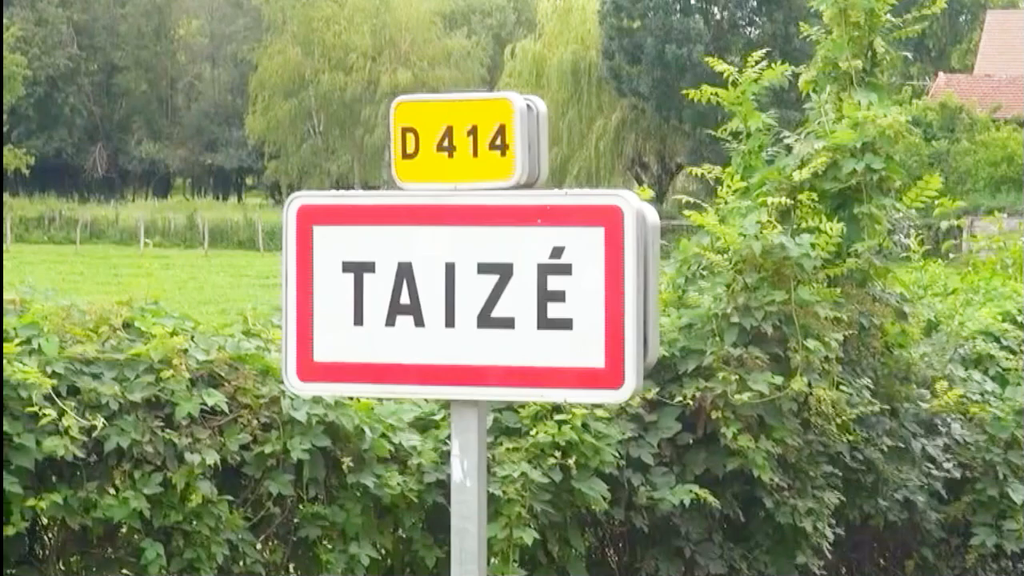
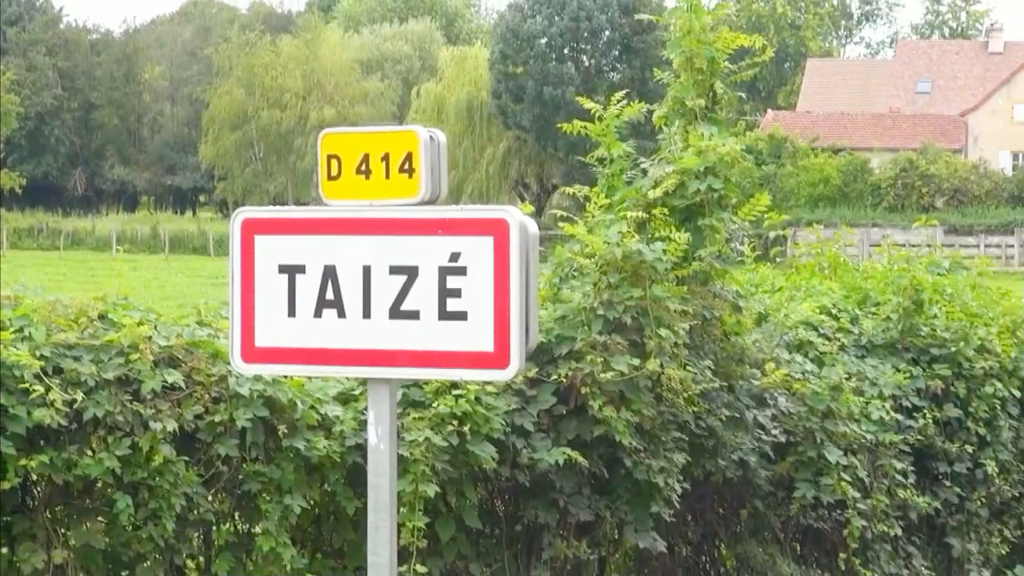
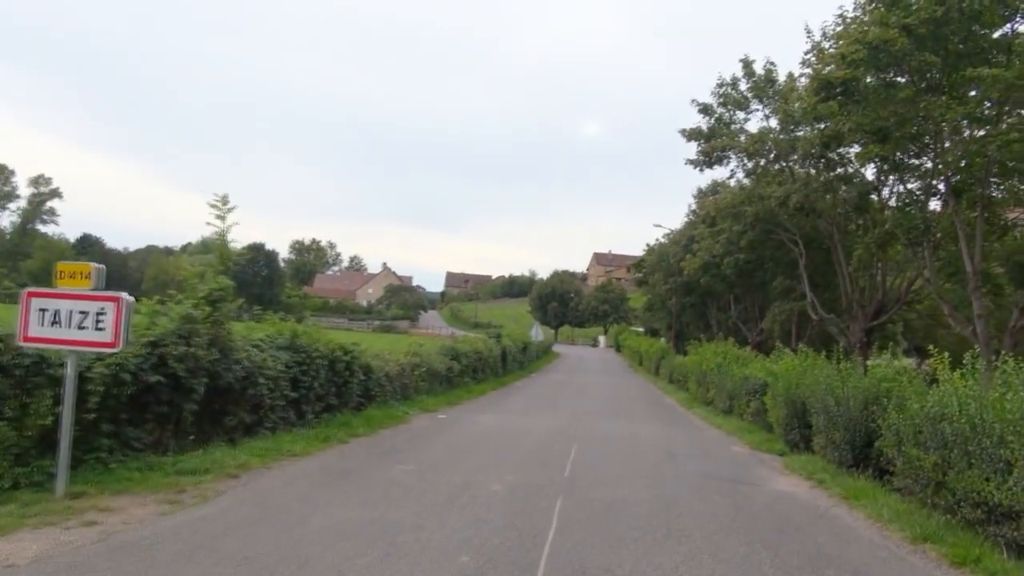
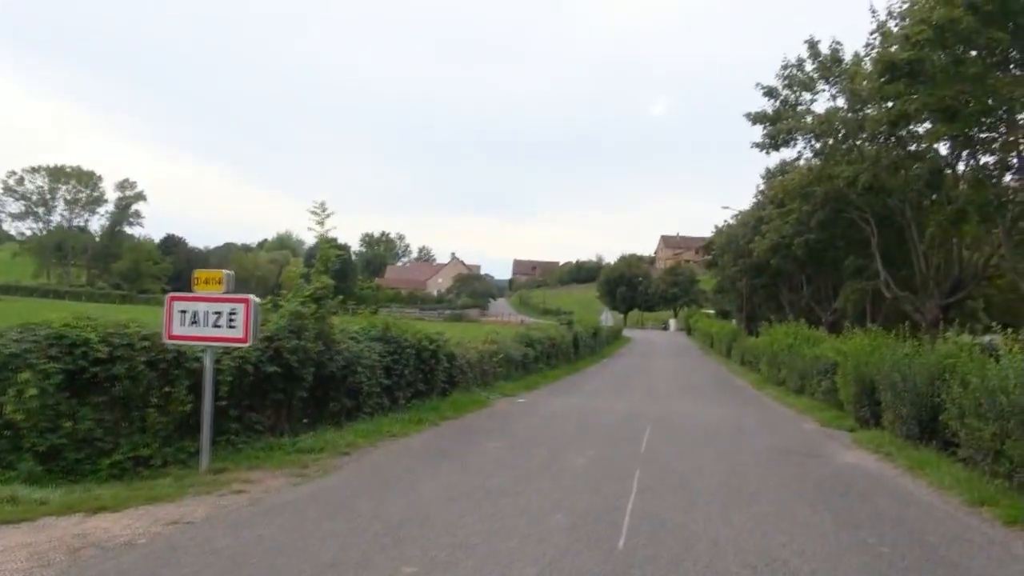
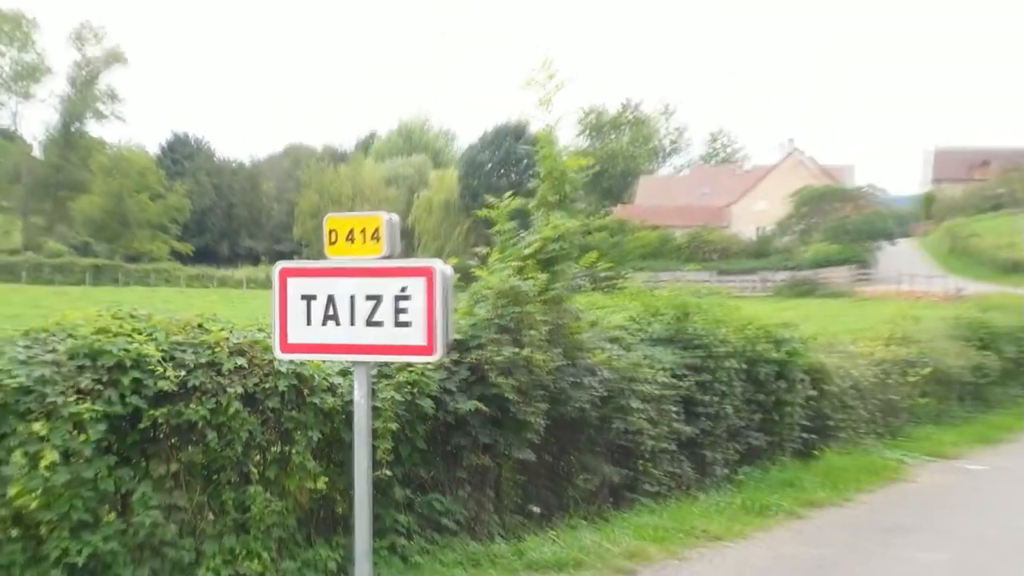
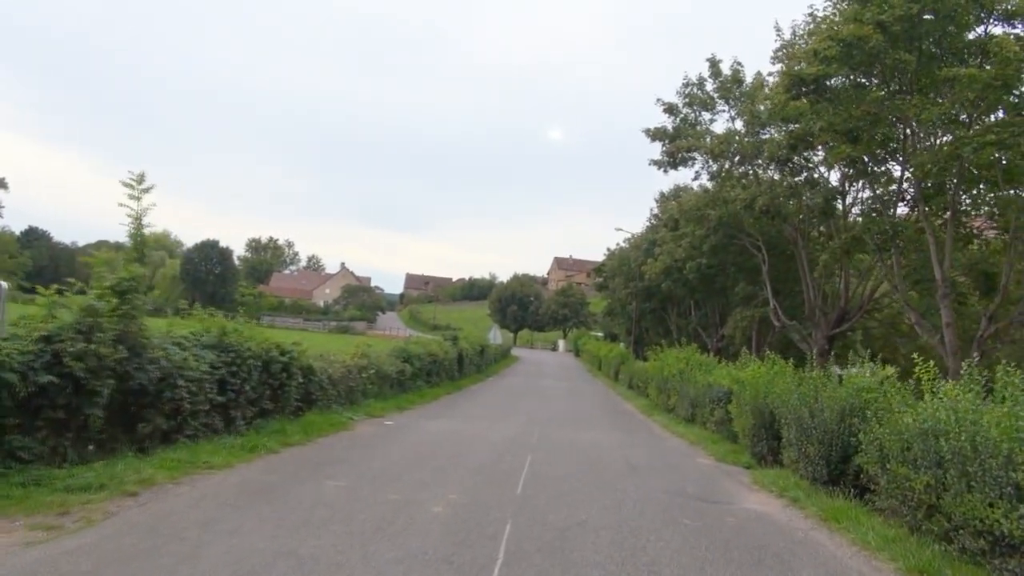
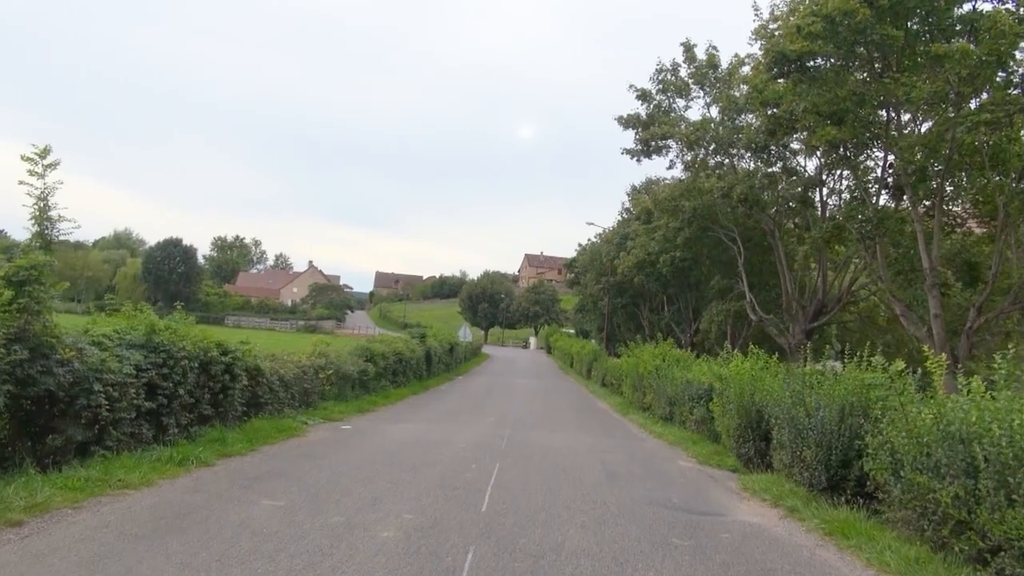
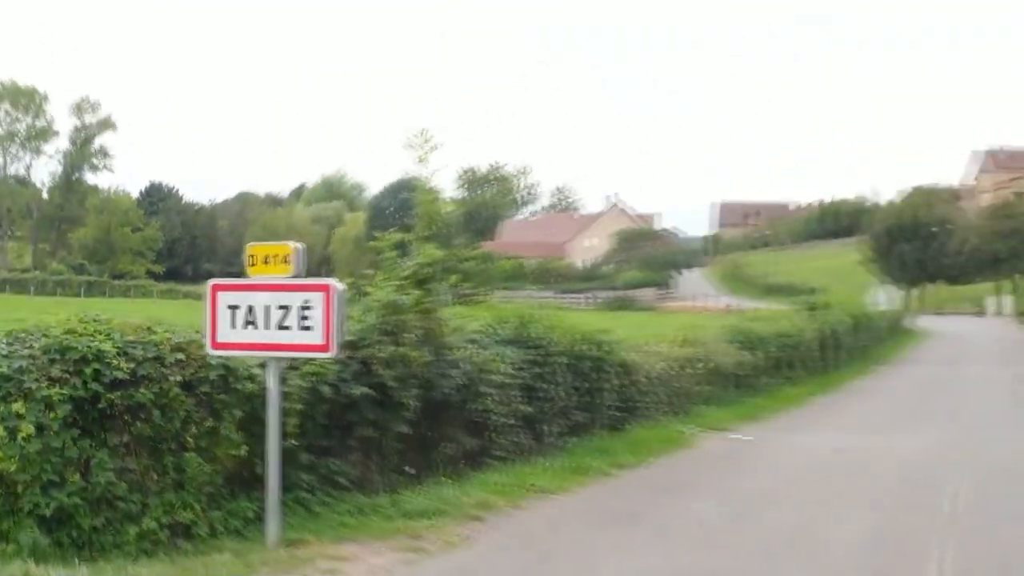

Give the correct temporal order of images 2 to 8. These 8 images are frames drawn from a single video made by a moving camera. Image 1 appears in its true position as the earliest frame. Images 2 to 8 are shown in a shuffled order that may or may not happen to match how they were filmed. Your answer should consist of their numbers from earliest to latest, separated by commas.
2, 5, 8, 4, 3, 6, 7
